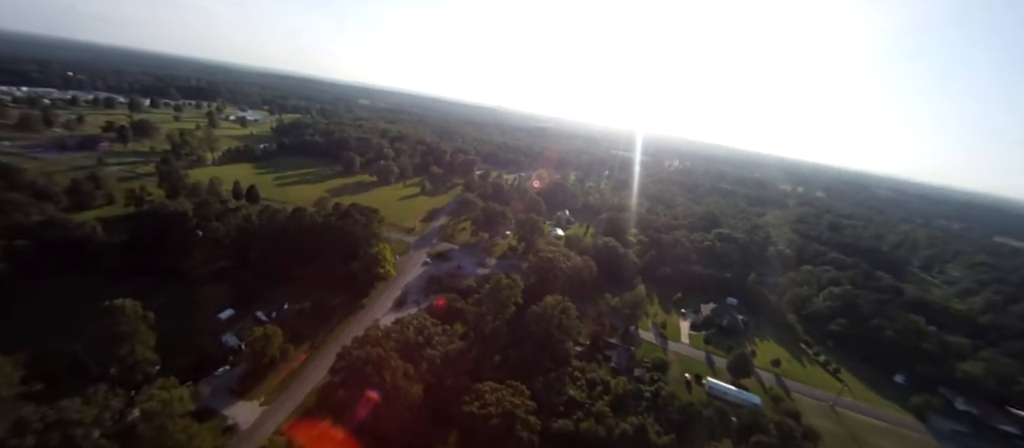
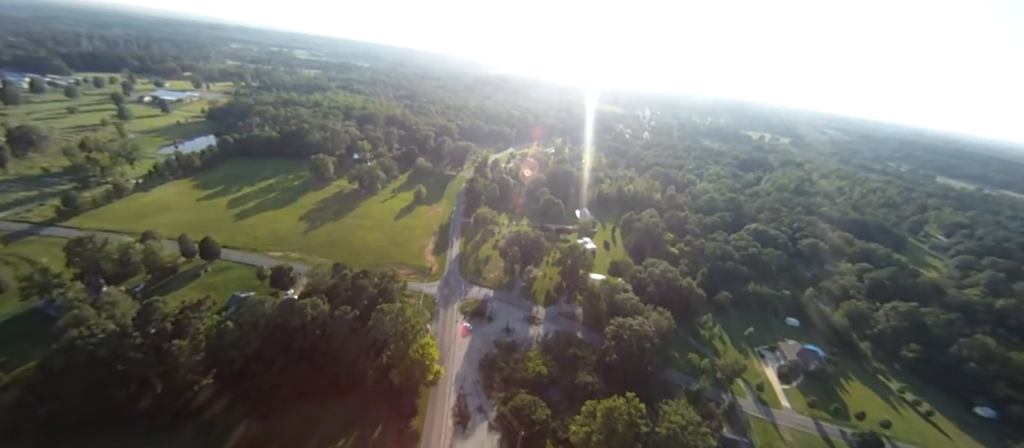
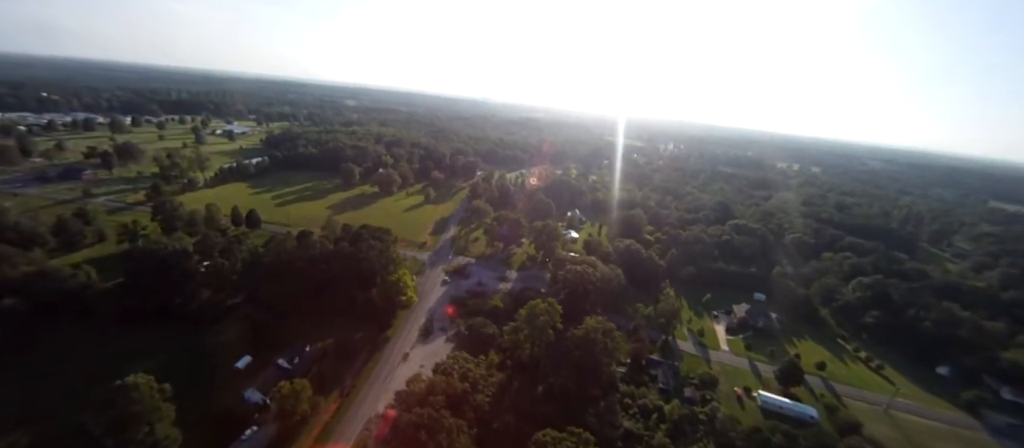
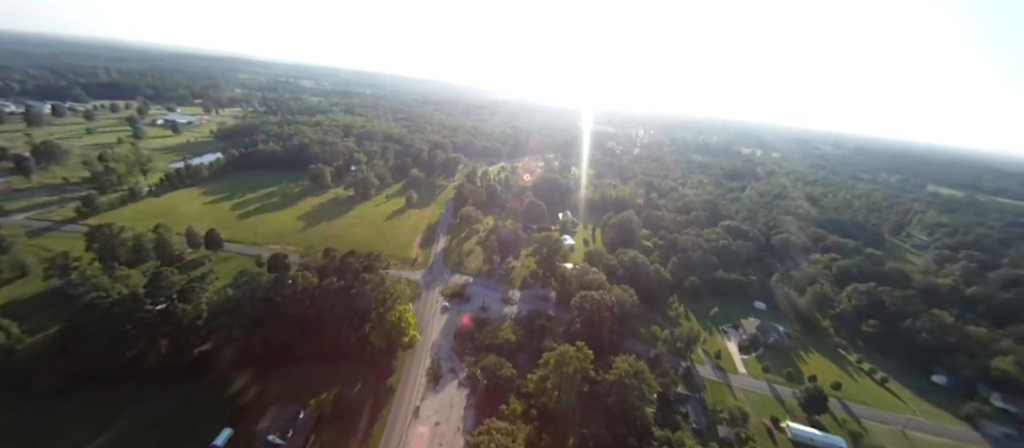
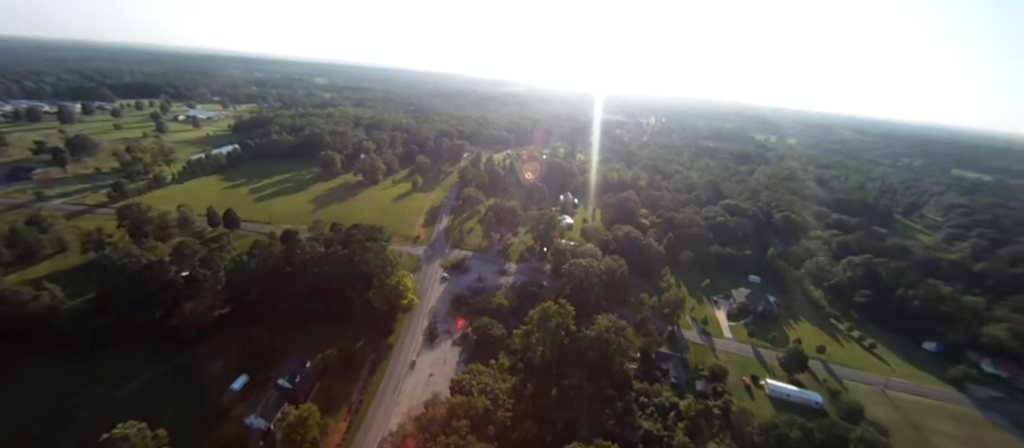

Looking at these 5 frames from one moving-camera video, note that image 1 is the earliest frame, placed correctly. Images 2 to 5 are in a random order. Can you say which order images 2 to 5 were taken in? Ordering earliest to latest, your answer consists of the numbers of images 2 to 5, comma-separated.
3, 5, 4, 2
